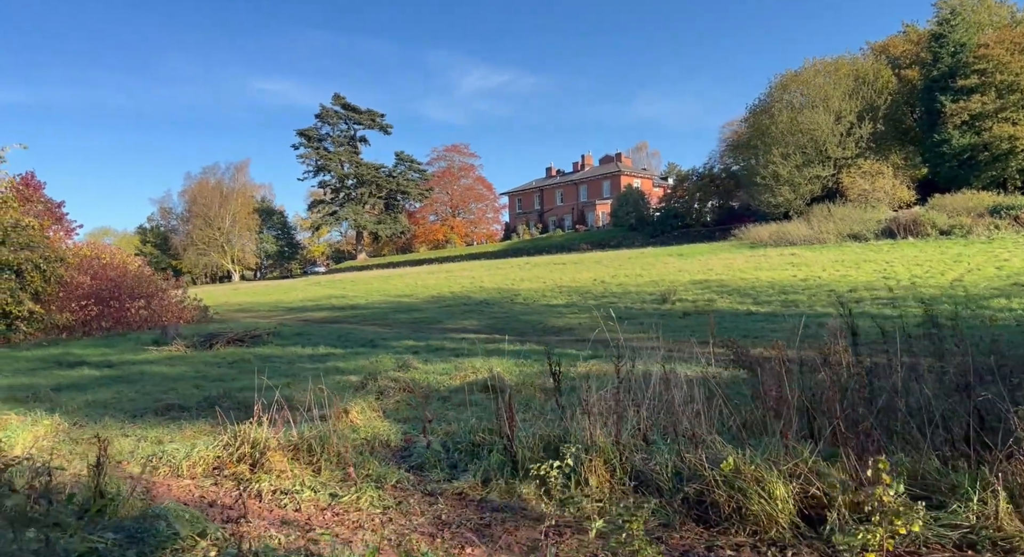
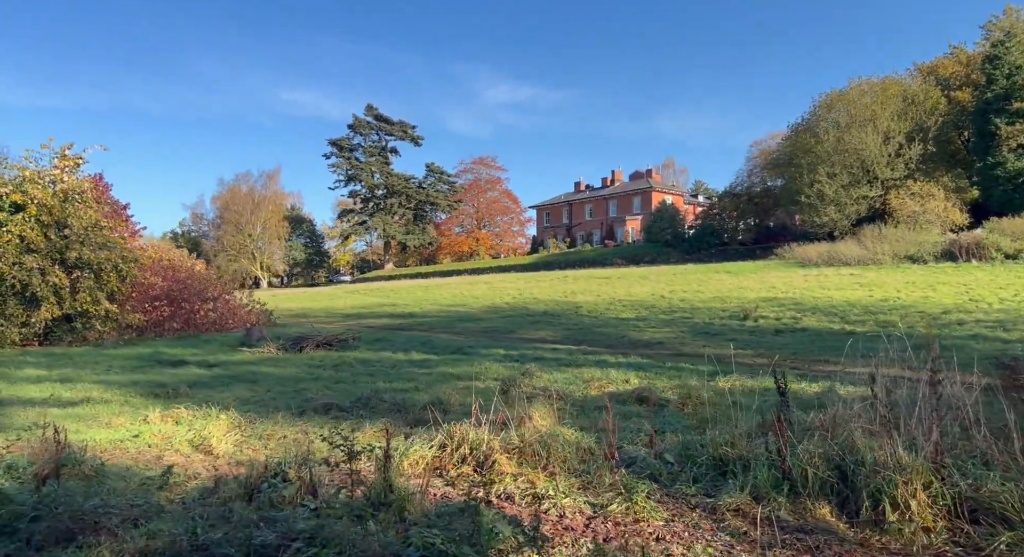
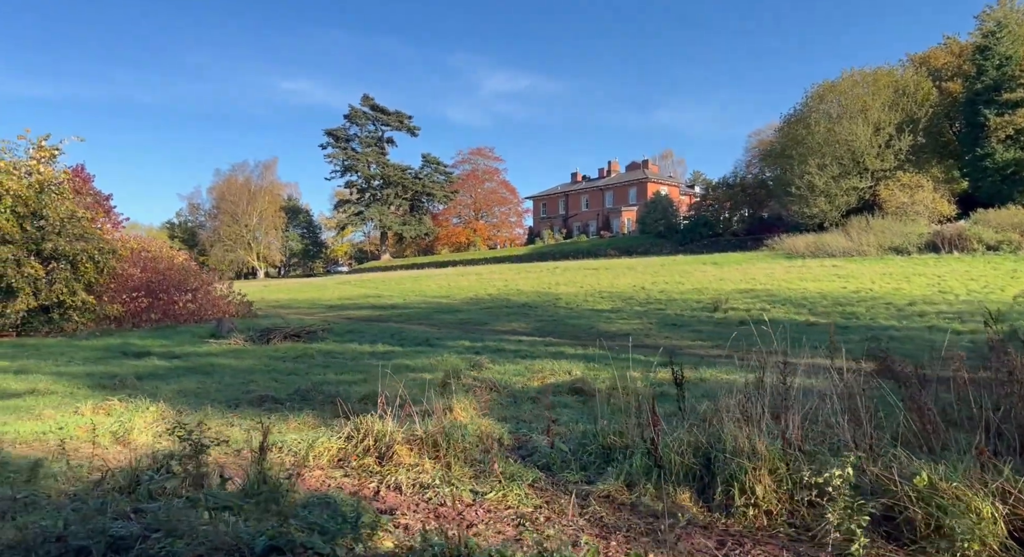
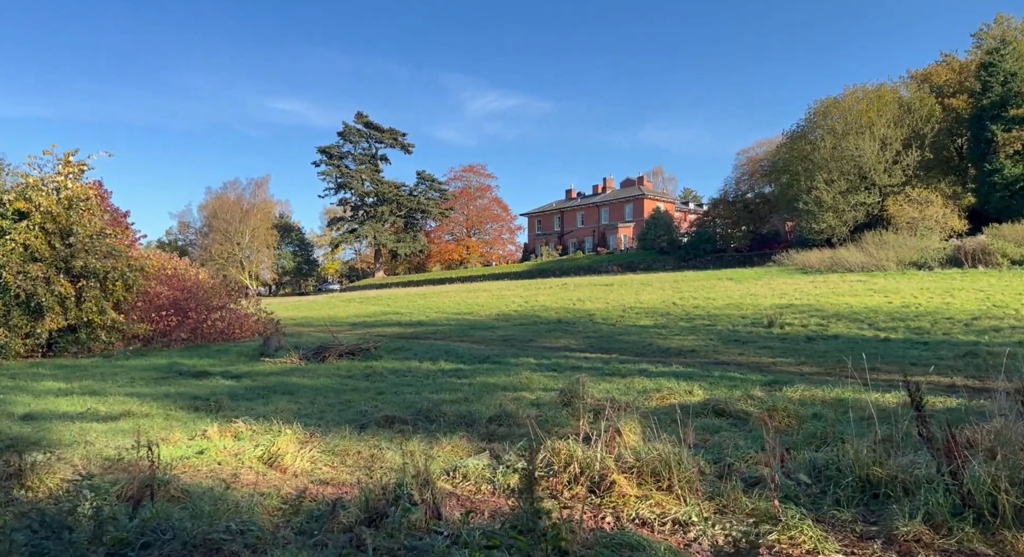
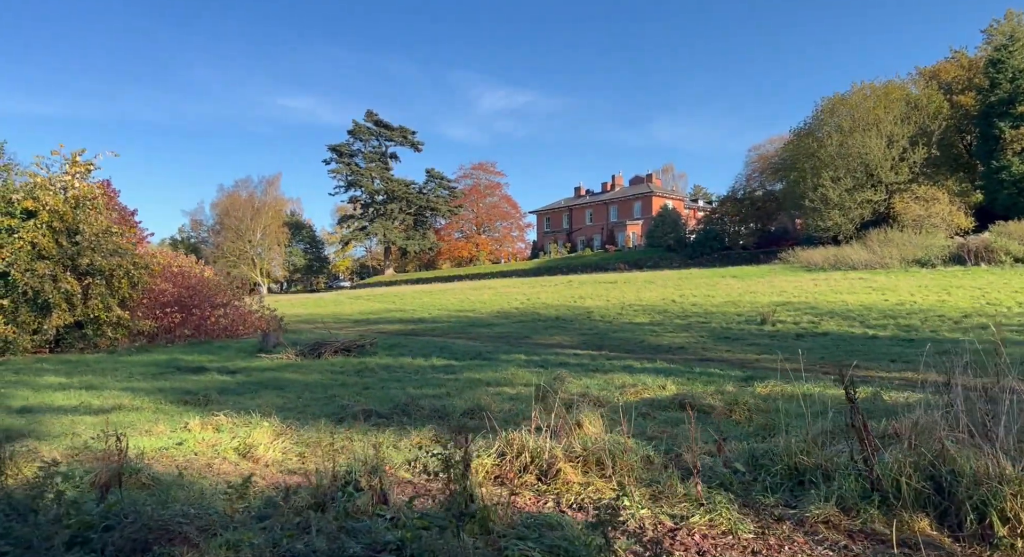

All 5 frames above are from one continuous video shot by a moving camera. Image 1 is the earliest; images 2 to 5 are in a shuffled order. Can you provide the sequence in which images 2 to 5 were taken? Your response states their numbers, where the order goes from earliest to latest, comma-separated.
3, 2, 5, 4
